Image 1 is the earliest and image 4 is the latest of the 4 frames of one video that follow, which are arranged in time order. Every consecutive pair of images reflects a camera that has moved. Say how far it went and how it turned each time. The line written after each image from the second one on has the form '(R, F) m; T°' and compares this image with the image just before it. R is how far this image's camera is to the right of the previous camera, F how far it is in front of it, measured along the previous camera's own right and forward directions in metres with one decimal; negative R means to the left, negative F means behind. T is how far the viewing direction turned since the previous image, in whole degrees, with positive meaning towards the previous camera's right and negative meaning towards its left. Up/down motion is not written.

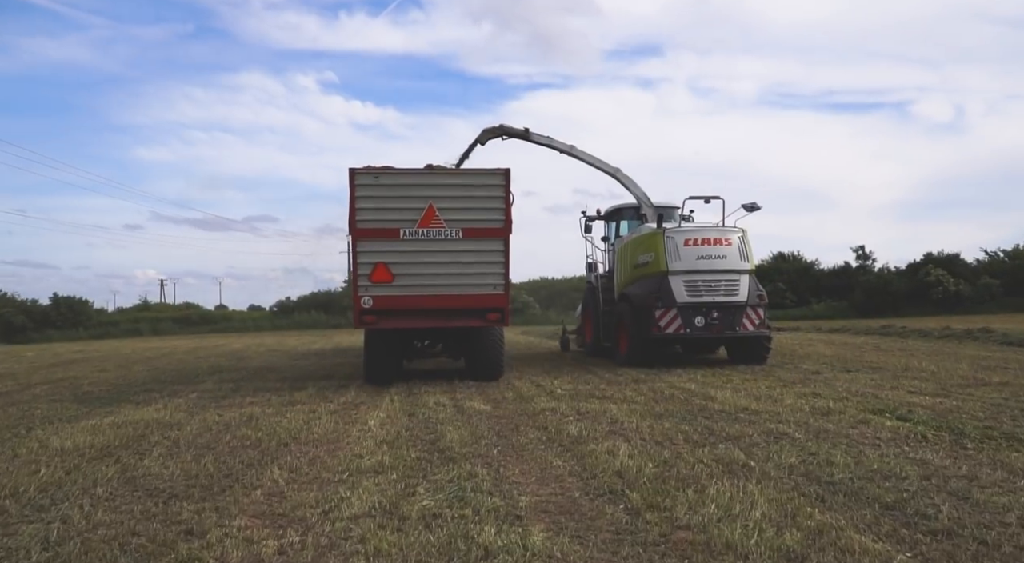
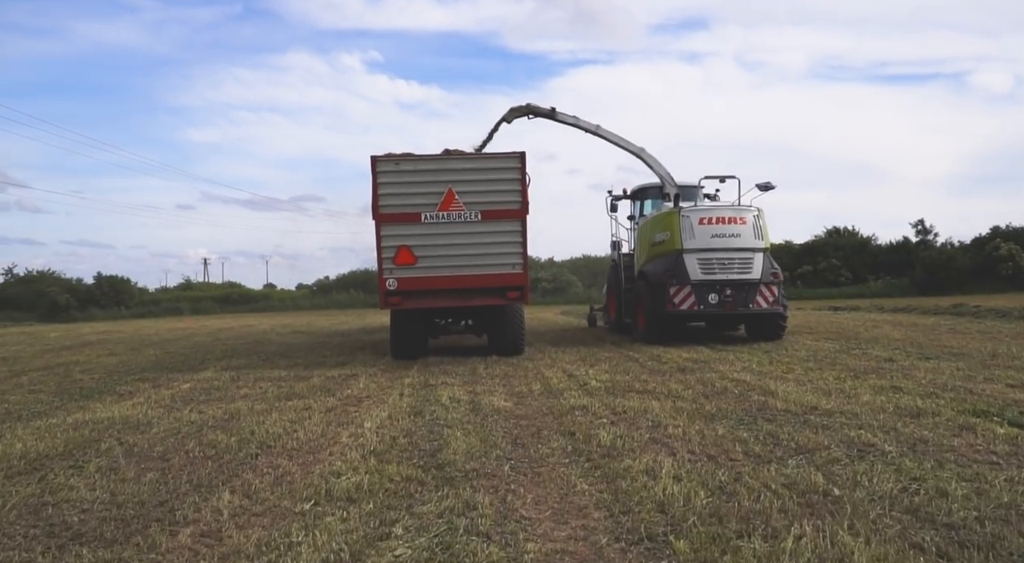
(+0.2, +1.0) m; -4°
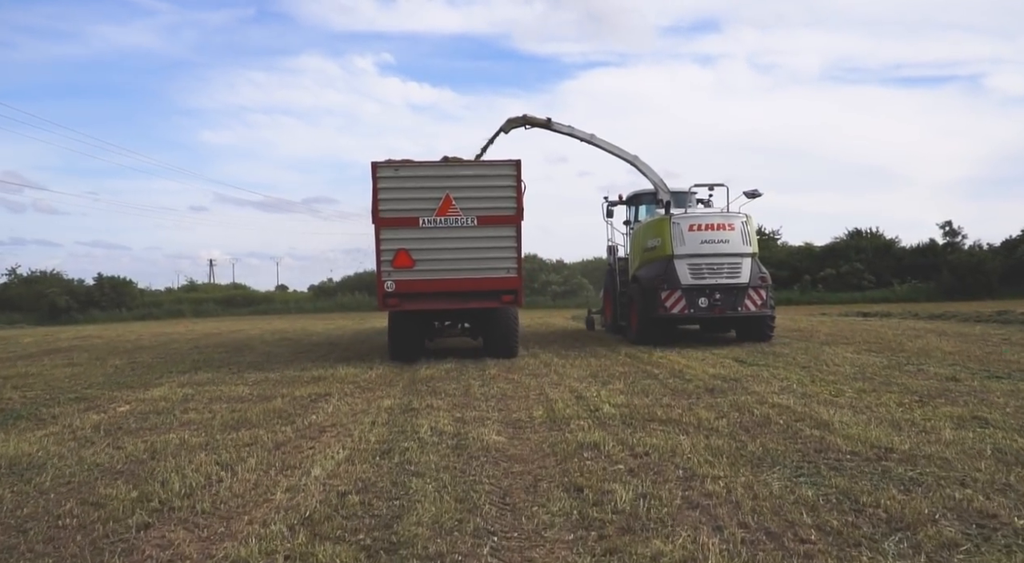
(+0.1, +1.1) m; -1°
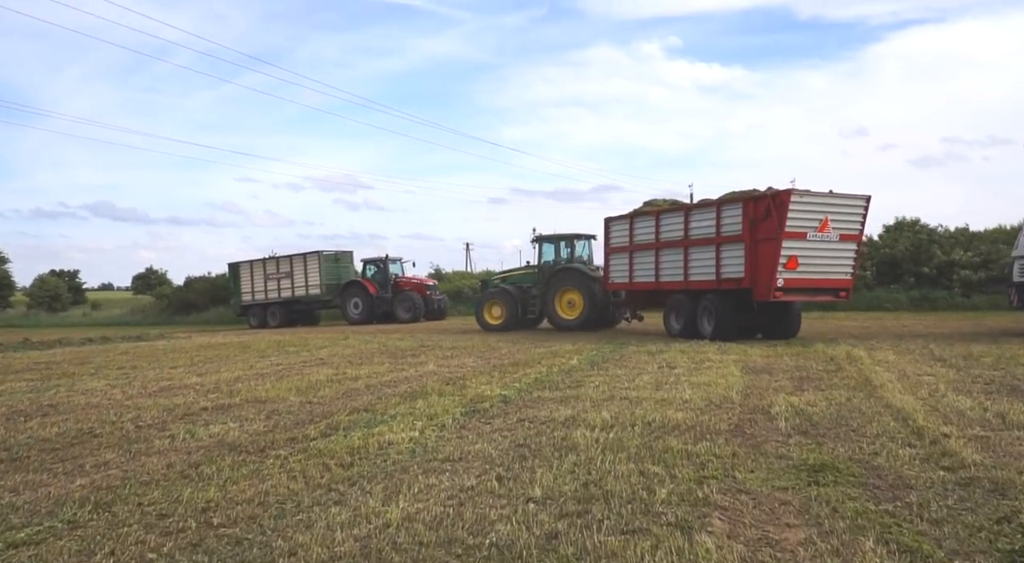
(-0.2, +1.7) m; -2°
